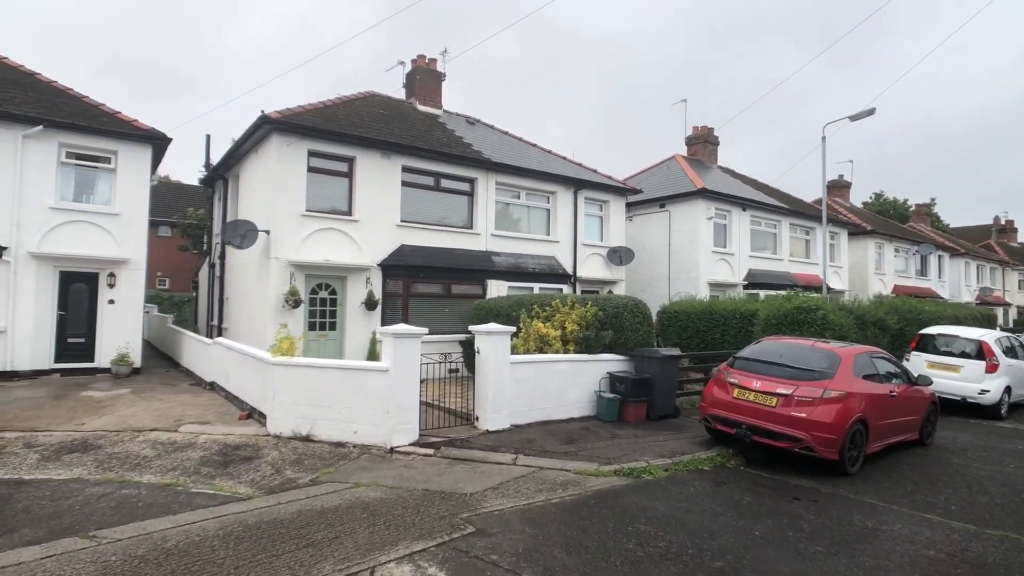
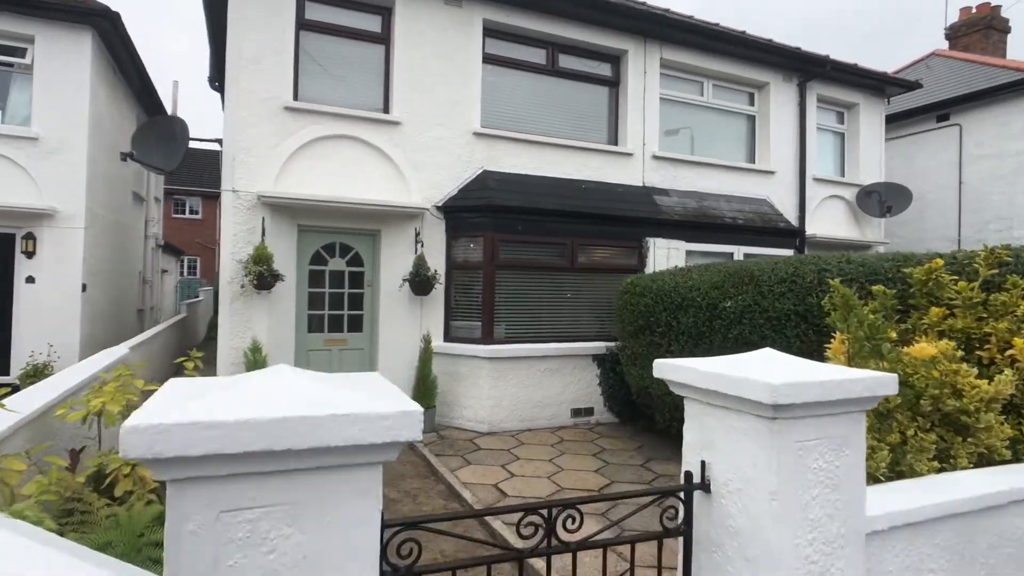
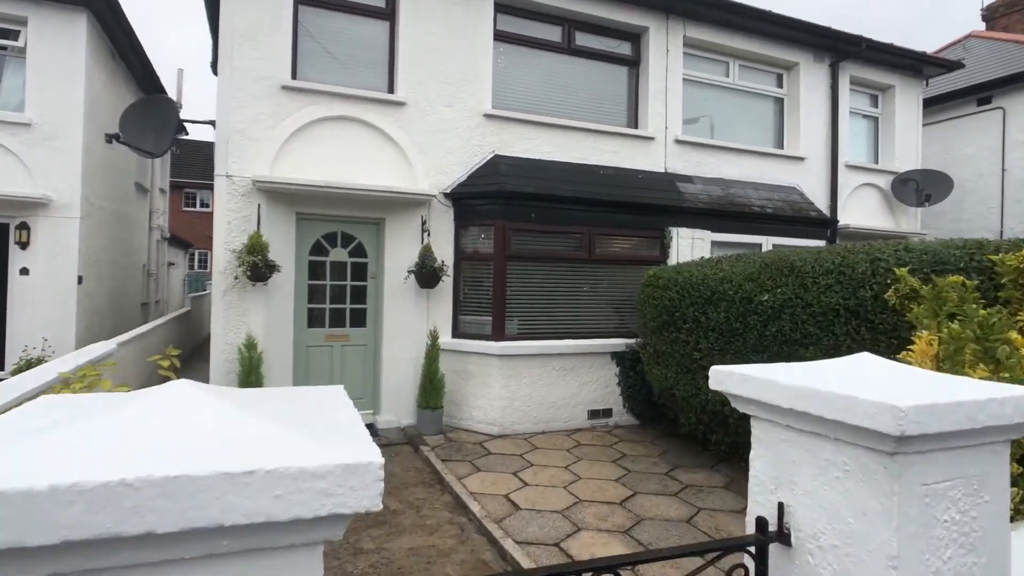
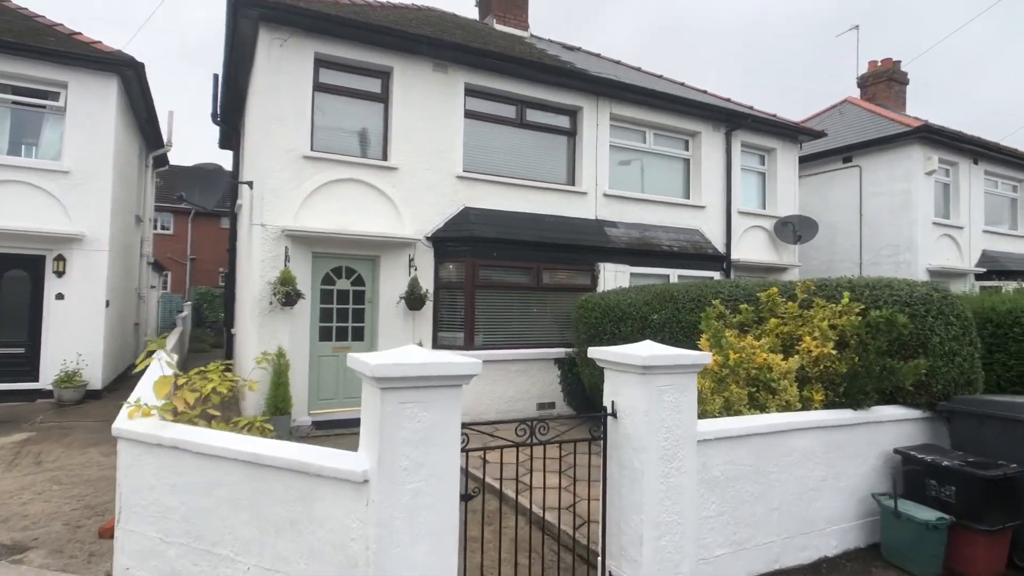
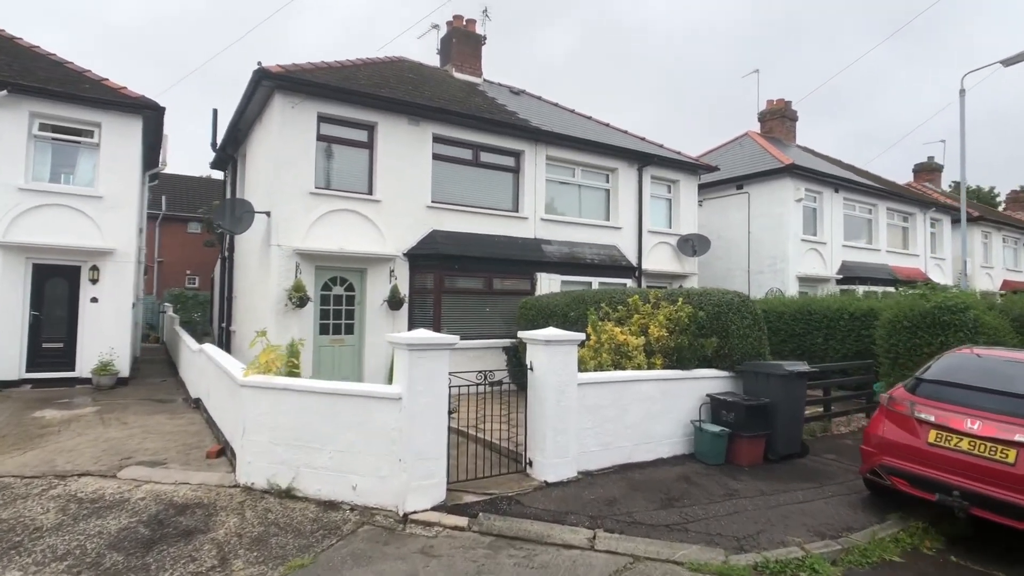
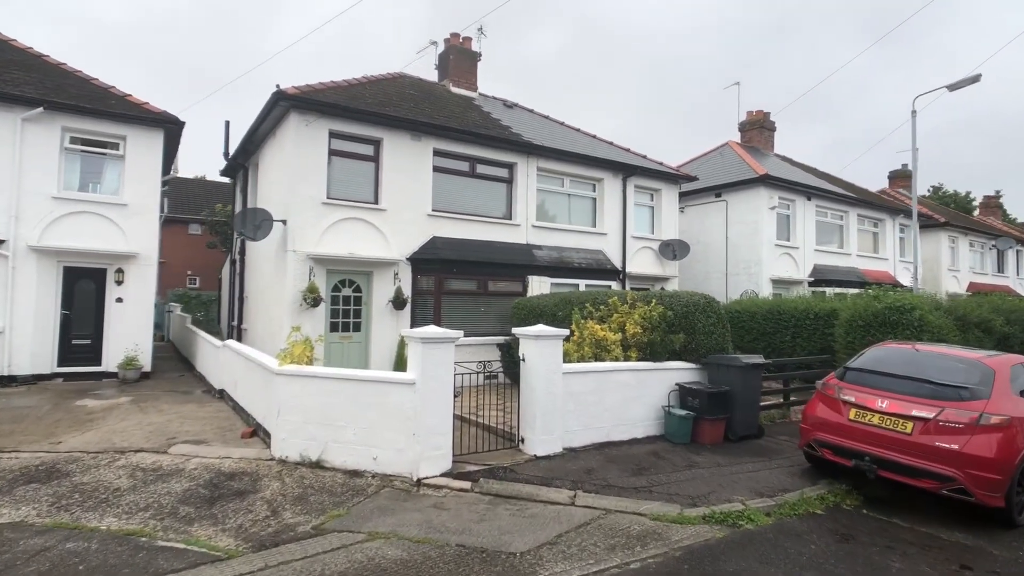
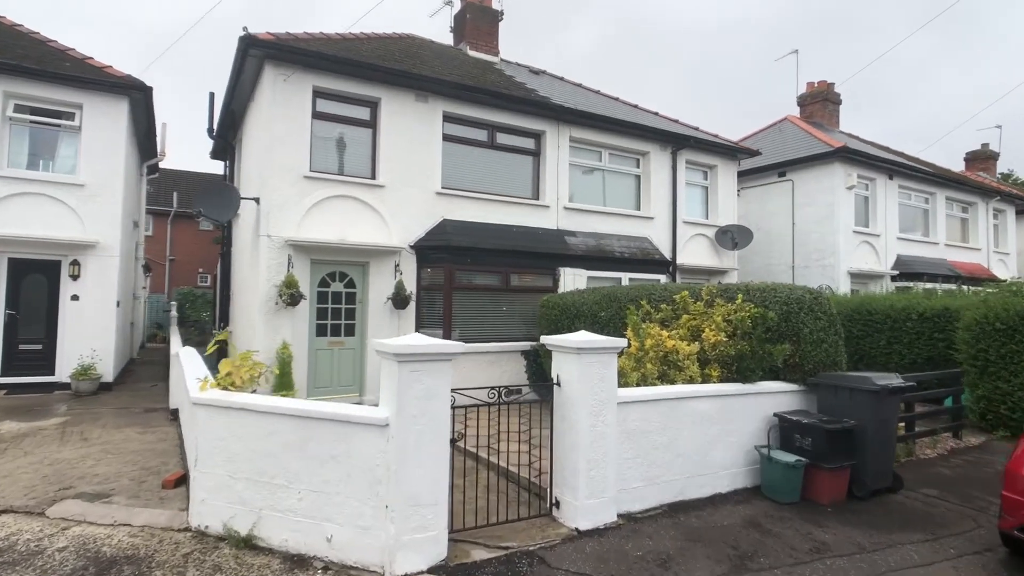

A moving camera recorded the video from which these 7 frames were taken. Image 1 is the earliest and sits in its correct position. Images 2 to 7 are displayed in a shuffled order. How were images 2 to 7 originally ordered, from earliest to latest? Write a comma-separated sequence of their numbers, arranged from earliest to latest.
6, 5, 7, 4, 2, 3
